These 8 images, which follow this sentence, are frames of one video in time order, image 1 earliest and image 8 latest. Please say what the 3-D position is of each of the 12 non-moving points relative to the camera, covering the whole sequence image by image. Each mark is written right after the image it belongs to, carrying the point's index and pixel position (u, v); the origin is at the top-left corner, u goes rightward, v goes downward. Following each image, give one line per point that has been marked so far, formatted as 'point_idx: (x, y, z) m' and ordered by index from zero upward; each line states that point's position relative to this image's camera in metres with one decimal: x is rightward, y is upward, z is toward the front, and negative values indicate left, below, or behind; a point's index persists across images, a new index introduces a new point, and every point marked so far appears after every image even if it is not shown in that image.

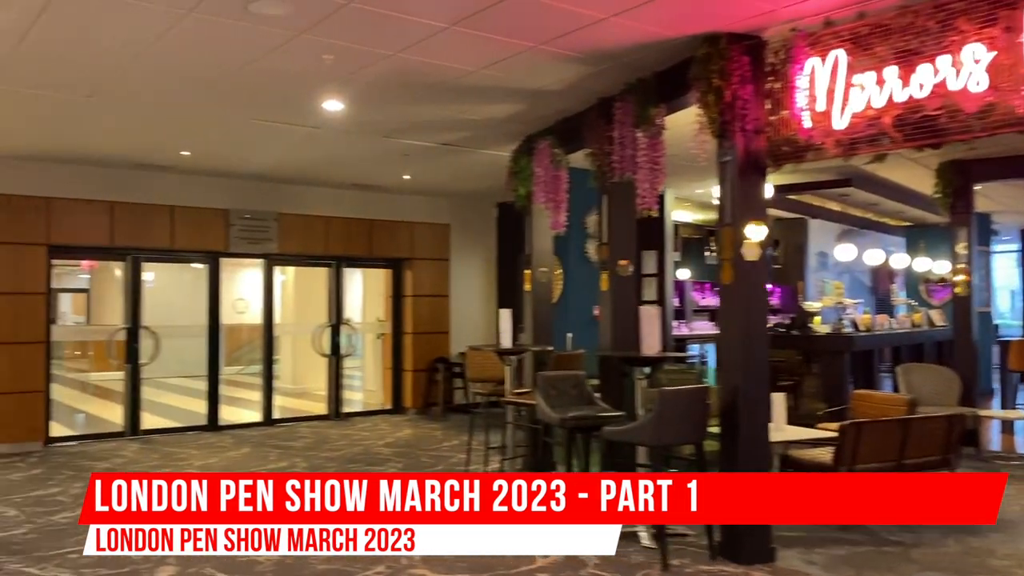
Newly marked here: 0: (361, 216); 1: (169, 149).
0: (-1.9, +0.9, +10.7) m
1: (-3.1, +1.3, +7.9) m
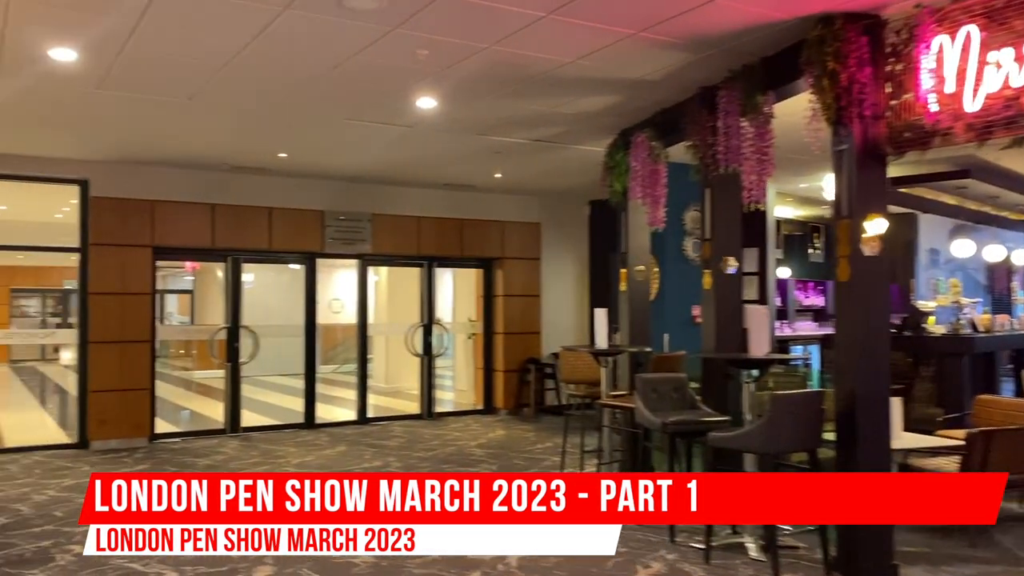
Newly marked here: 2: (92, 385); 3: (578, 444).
0: (-0.7, +0.9, +10.7) m
1: (-2.3, +1.3, +8.0) m
2: (-4.1, -1.0, +8.5) m
3: (+0.7, -1.6, +8.6) m
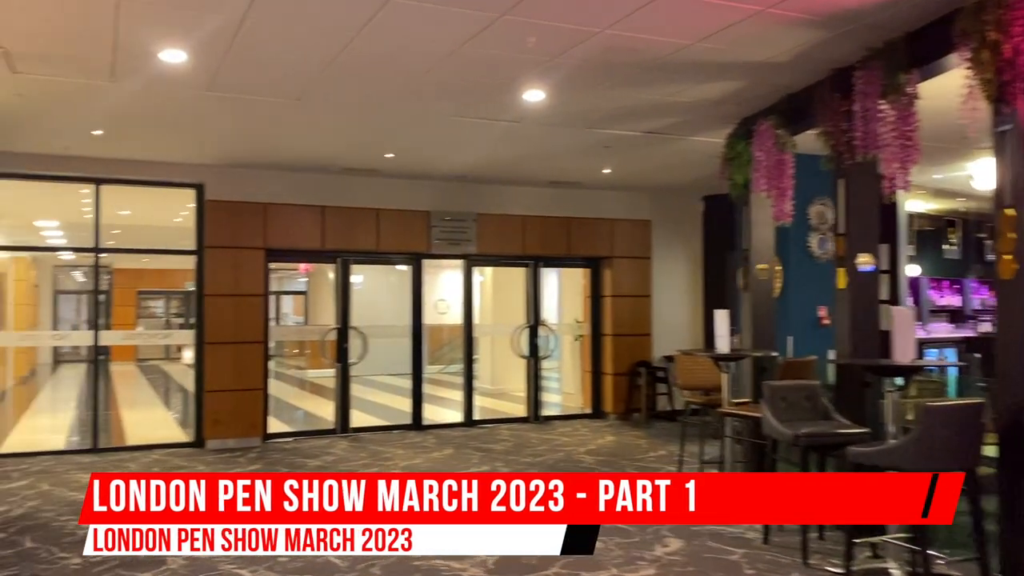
0: (+0.6, +0.9, +10.4) m
1: (-1.3, +1.3, +7.9) m
2: (-3.0, -1.0, +8.6) m
3: (+1.7, -1.6, +8.1) m
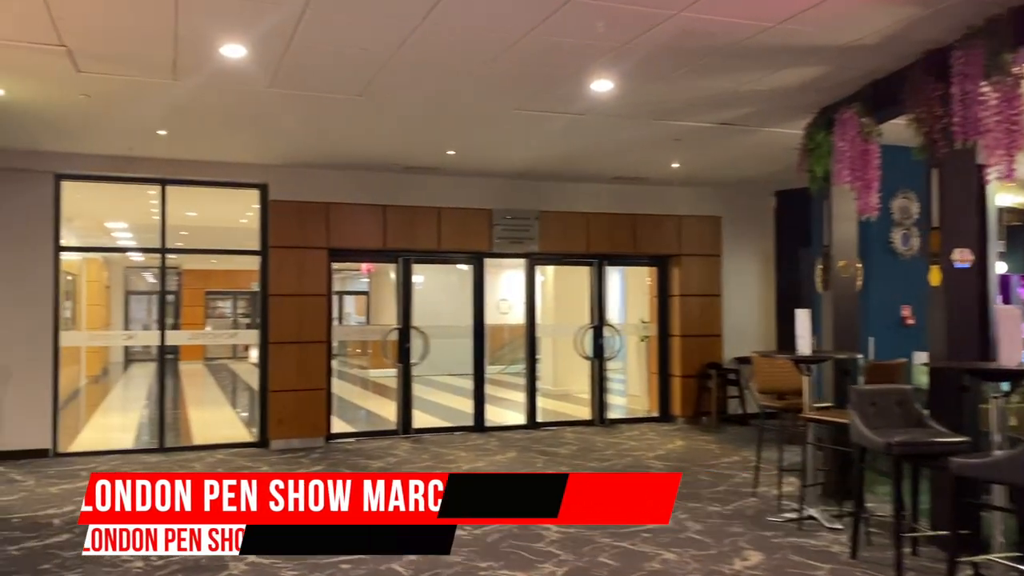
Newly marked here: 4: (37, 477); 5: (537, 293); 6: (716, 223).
0: (+1.3, +0.9, +10.1) m
1: (-0.7, +1.3, +7.8) m
2: (-2.4, -1.0, +8.6) m
3: (+2.3, -1.5, +7.8) m
4: (-3.9, -1.5, +7.0) m
5: (+0.3, -0.1, +9.9) m
6: (+2.5, +0.8, +10.5) m
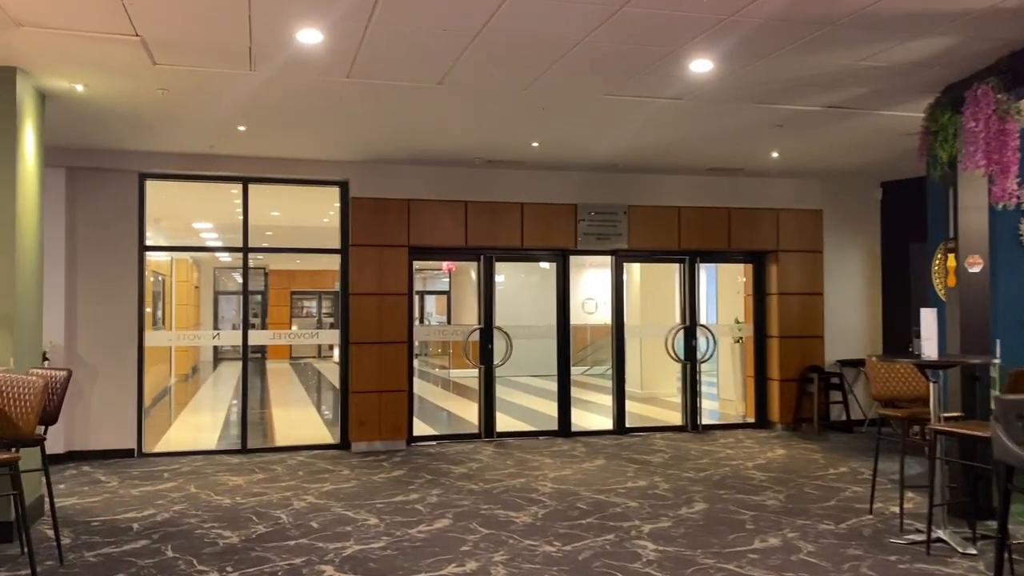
0: (+2.3, +0.9, +9.6) m
1: (+0.1, +1.3, +7.4) m
2: (-1.5, -1.0, +8.4) m
3: (+3.1, -1.5, +7.2) m
4: (-3.2, -1.5, +7.0) m
5: (+1.2, 0.0, +9.5) m
6: (+3.5, +0.8, +9.8) m
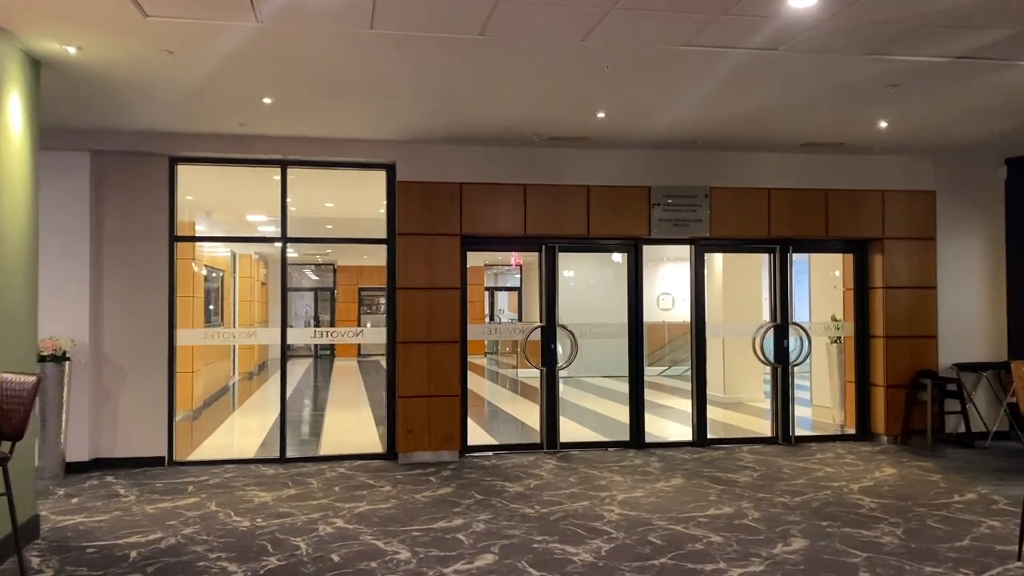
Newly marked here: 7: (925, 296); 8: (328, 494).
0: (+2.9, +1.0, +8.4) m
1: (+0.5, +1.3, +6.5) m
2: (-1.0, -0.9, +7.6) m
3: (+3.5, -1.5, +5.9) m
4: (-2.7, -1.5, +6.3) m
5: (+1.9, 0.0, +8.4) m
6: (+4.1, +0.9, +8.6) m
7: (+4.1, -0.1, +8.5) m
8: (-1.3, -1.5, +6.3) m
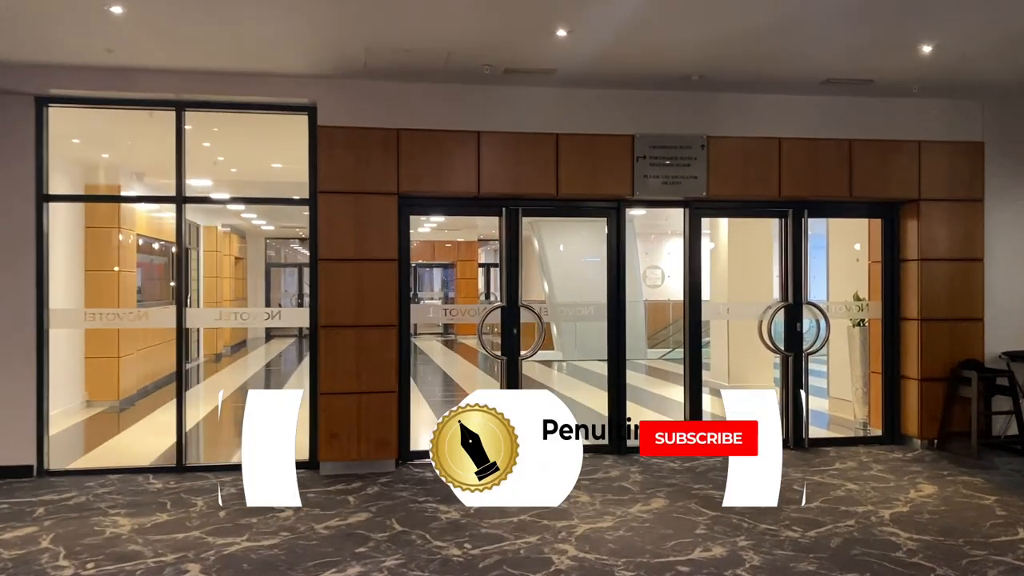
0: (+2.6, +1.2, +6.9) m
1: (+0.1, +1.5, +5.0) m
2: (-1.3, -0.7, +6.2) m
3: (+3.1, -1.3, +4.5) m
4: (-3.1, -1.3, +5.0) m
5: (+1.5, +0.2, +7.0) m
6: (+3.8, +1.1, +7.0) m
7: (+3.7, +0.1, +7.0) m
8: (-1.7, -1.3, +4.9) m
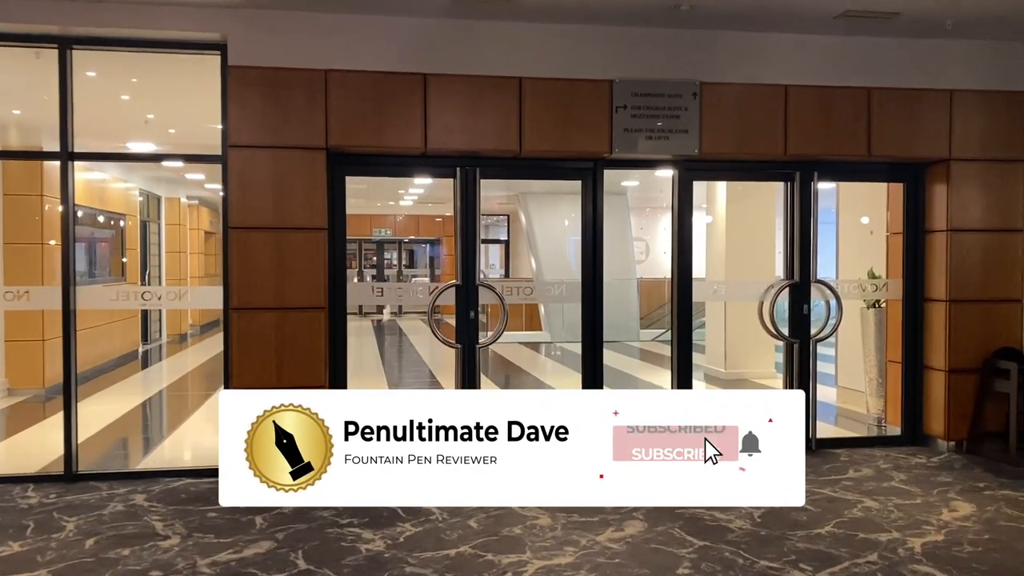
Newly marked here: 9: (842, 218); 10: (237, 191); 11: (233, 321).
0: (+2.3, +1.4, +5.8) m
1: (-0.1, +1.6, +3.9) m
2: (-1.6, -0.5, +5.2) m
3: (+2.8, -1.2, +3.5) m
4: (-3.4, -1.2, +4.0) m
5: (+1.2, +0.4, +5.9) m
6: (+3.5, +1.3, +6.0) m
7: (+3.4, +0.3, +6.0) m
8: (-2.0, -1.2, +3.9) m
9: (+2.4, +0.5, +6.2) m
10: (-1.6, +0.6, +5.2) m
11: (-1.6, -0.2, +5.2) m
